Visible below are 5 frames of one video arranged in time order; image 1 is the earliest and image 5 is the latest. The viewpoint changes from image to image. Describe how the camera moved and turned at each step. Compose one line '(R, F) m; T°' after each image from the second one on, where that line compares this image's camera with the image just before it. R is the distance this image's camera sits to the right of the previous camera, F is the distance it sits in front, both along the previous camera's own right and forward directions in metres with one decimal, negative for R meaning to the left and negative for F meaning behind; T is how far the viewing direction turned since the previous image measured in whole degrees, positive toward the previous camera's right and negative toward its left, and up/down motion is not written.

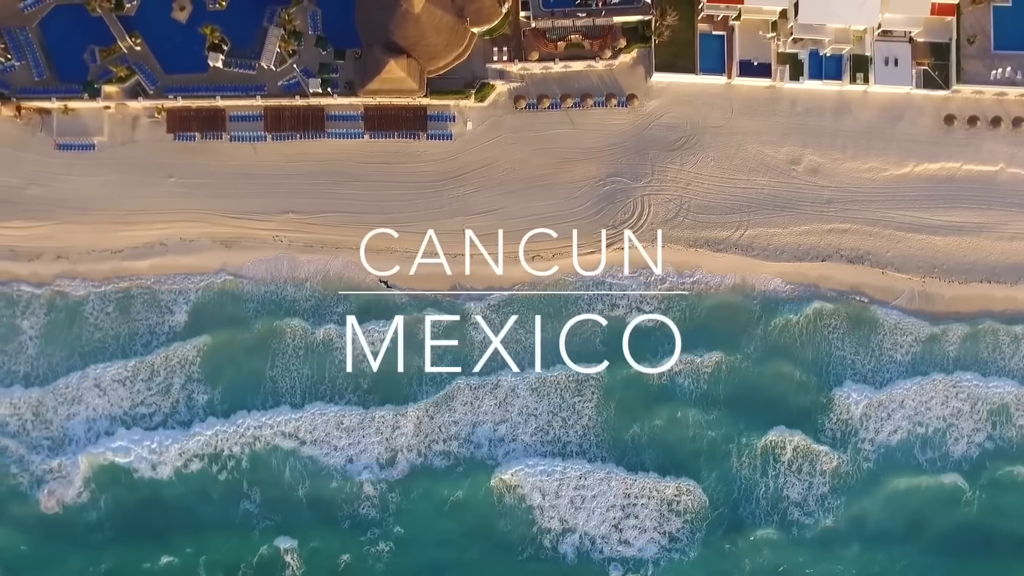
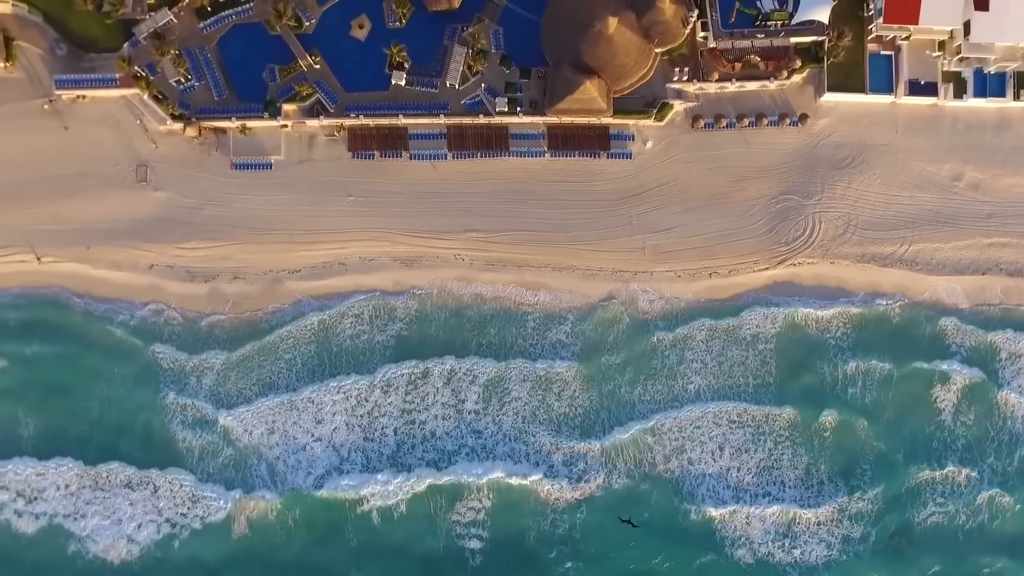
(-9.3, -0.1) m; +1°
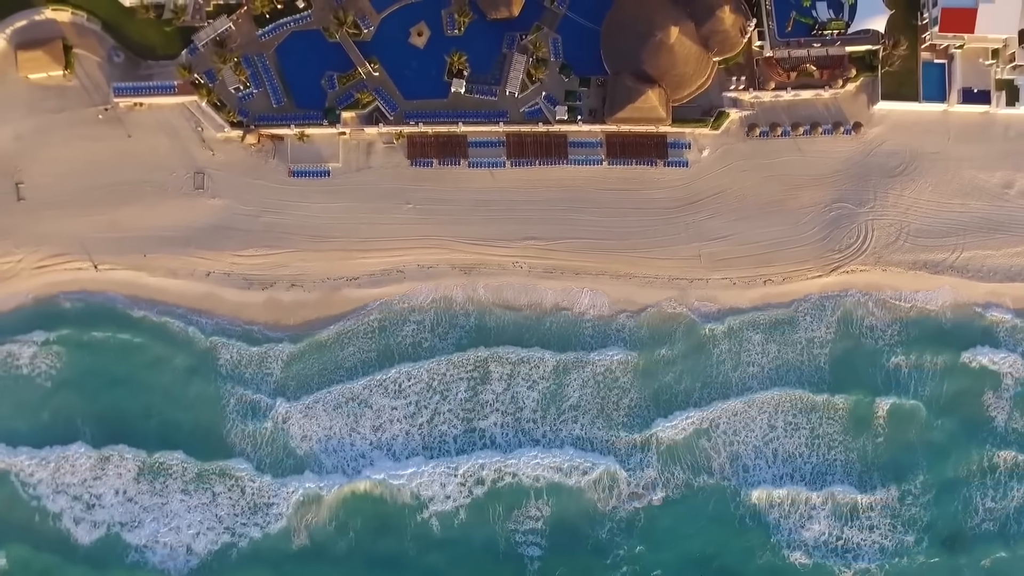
(-2.9, 0.0) m; 0°
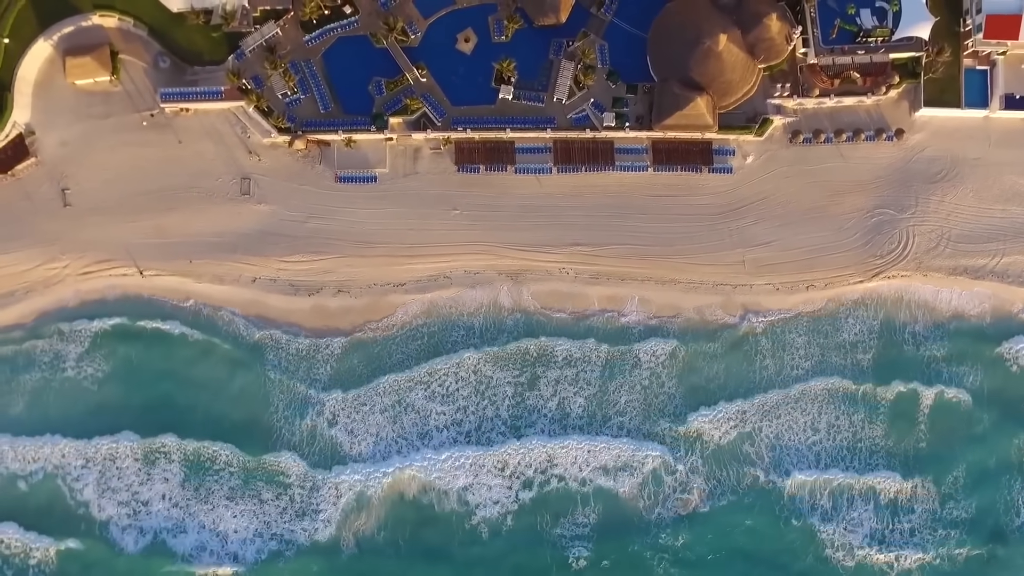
(-2.3, 0.0) m; 0°
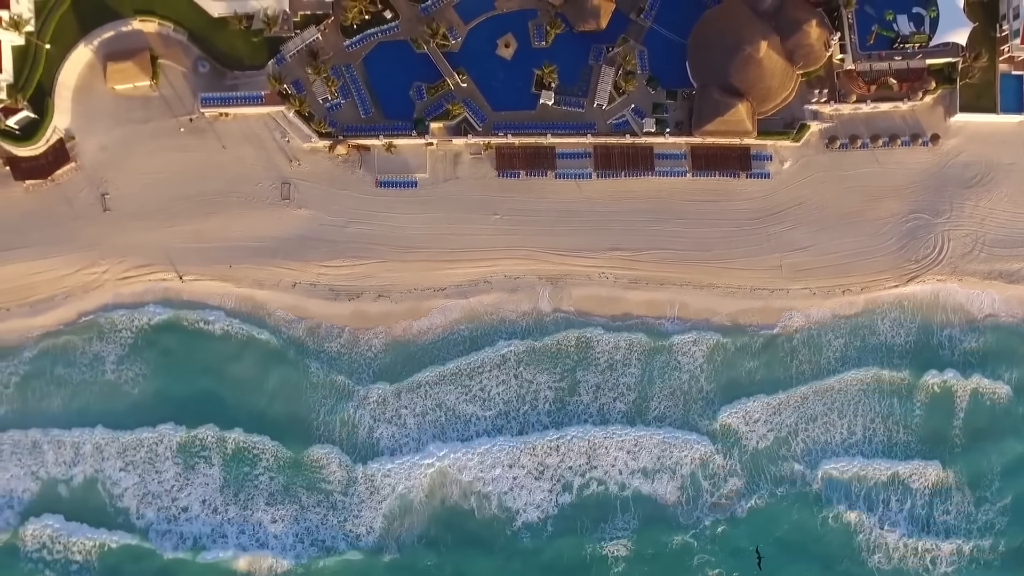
(-2.0, -0.1) m; 0°
